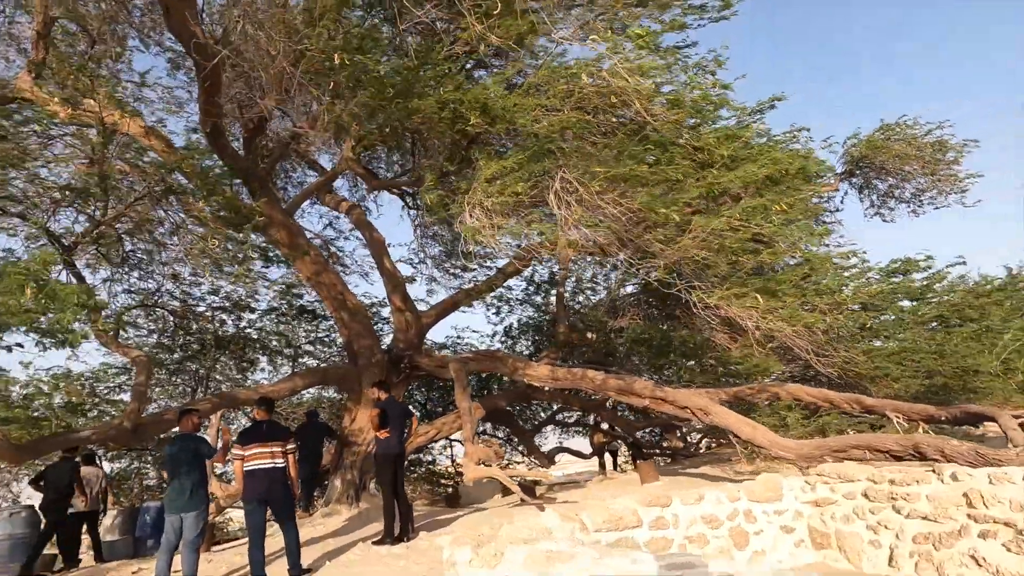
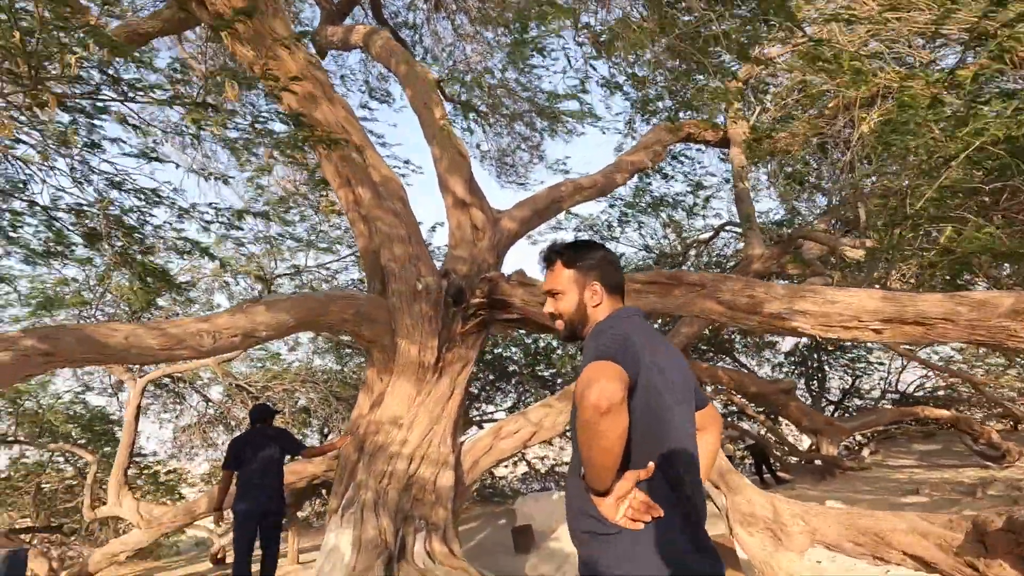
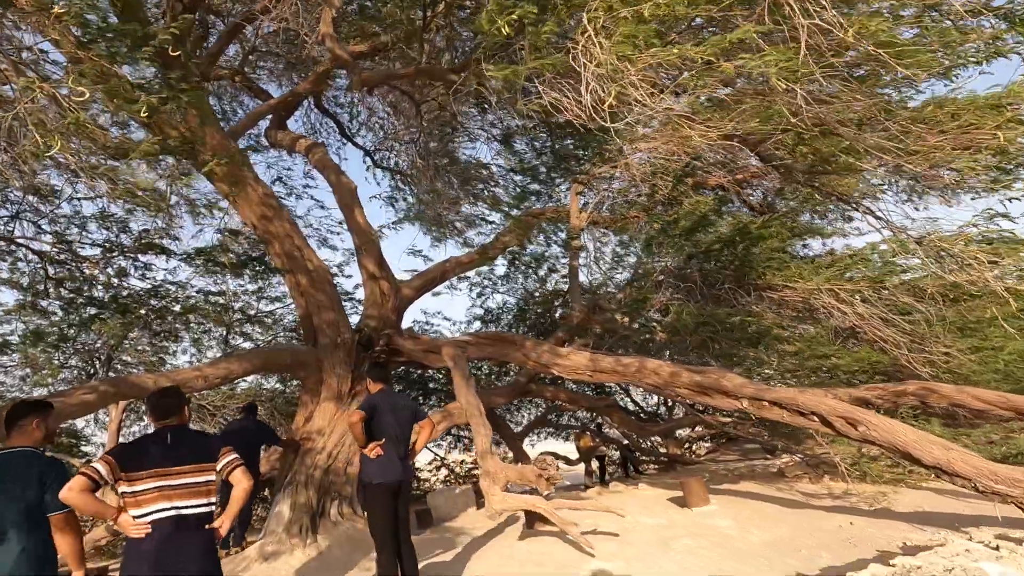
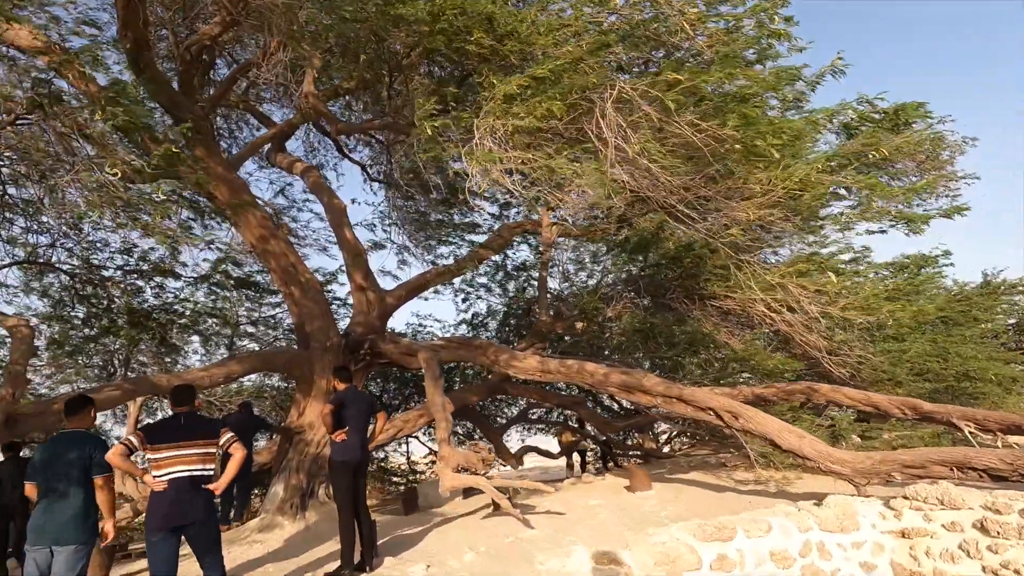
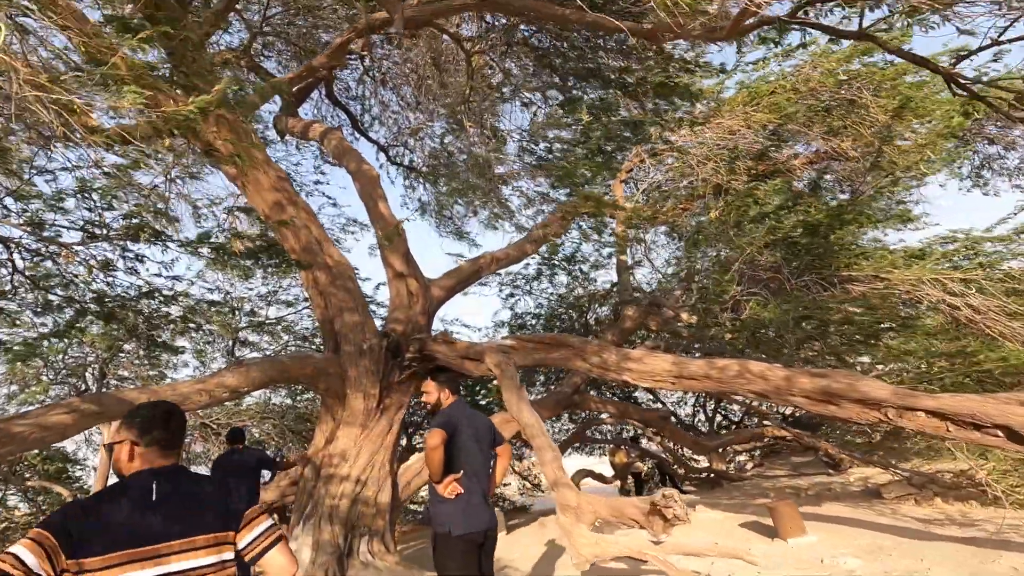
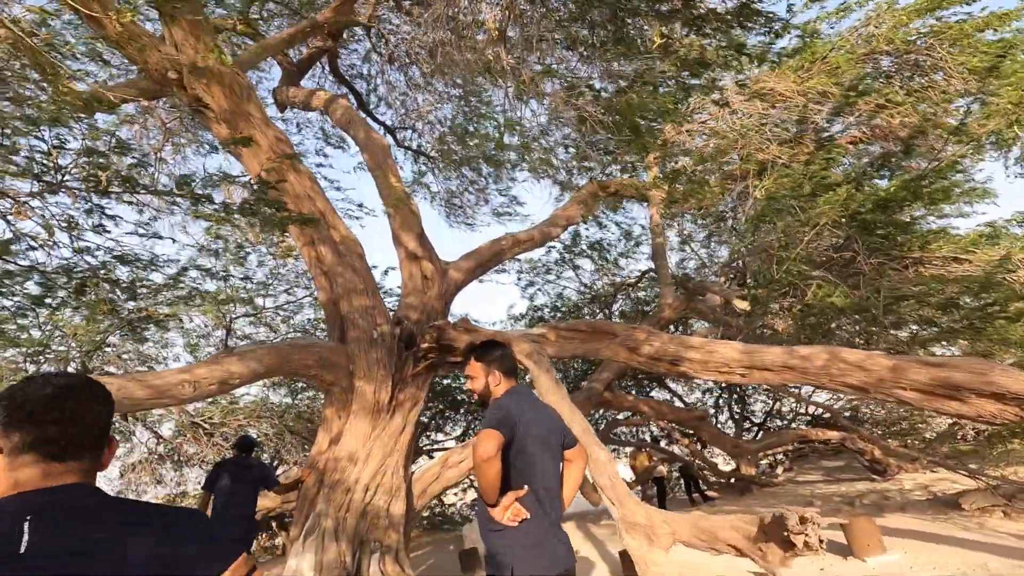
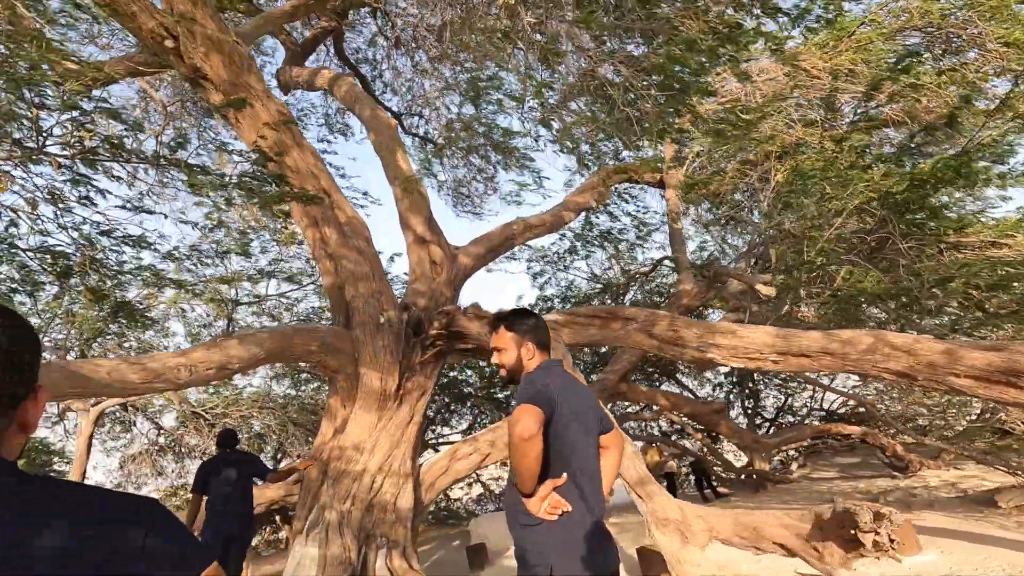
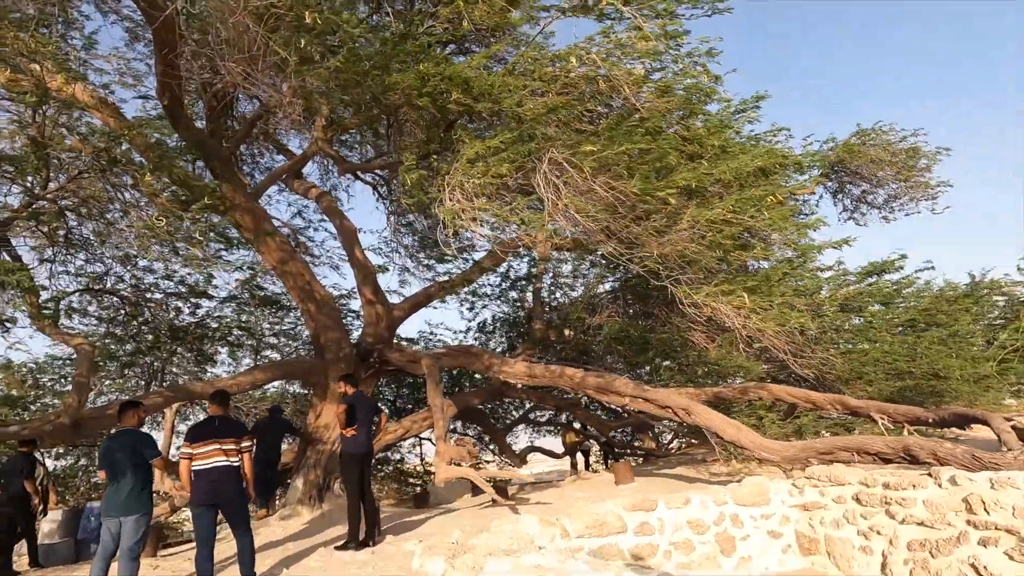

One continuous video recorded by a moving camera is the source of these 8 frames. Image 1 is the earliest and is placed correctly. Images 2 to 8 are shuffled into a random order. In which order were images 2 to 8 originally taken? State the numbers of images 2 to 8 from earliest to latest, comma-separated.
8, 4, 3, 5, 6, 7, 2
